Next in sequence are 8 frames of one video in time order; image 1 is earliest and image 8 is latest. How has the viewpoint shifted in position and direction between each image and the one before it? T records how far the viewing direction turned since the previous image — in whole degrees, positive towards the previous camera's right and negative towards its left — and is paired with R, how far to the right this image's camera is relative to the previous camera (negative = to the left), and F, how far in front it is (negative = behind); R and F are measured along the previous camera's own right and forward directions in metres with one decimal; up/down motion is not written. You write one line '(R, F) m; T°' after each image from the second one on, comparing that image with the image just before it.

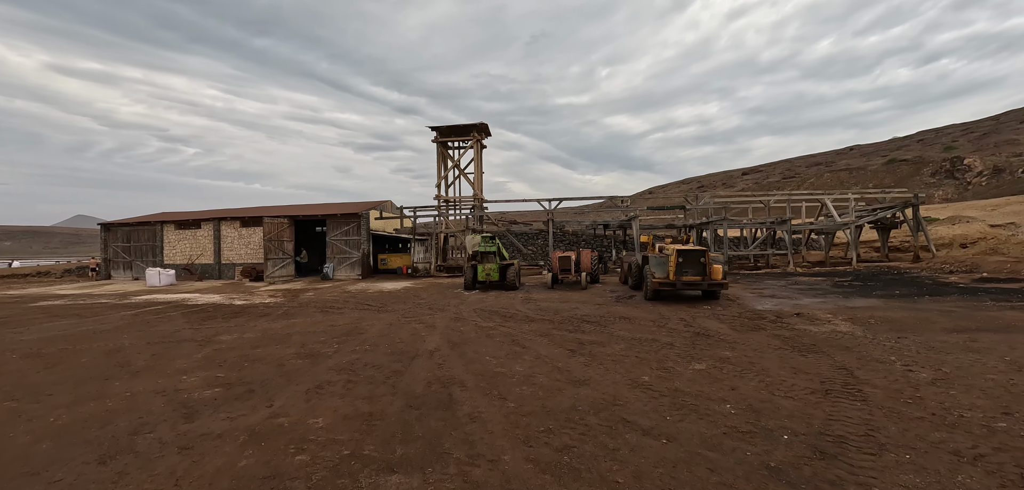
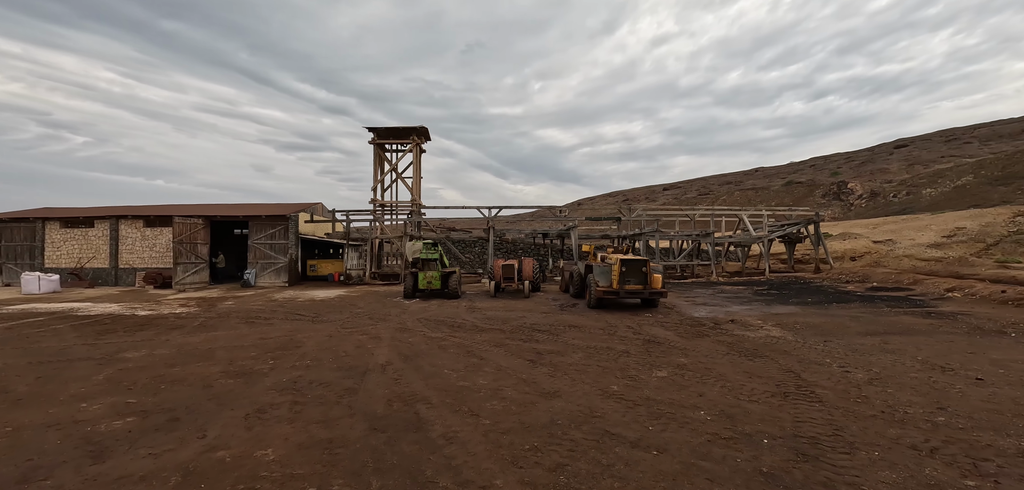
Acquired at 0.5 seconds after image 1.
(-0.8, +0.1) m; +10°
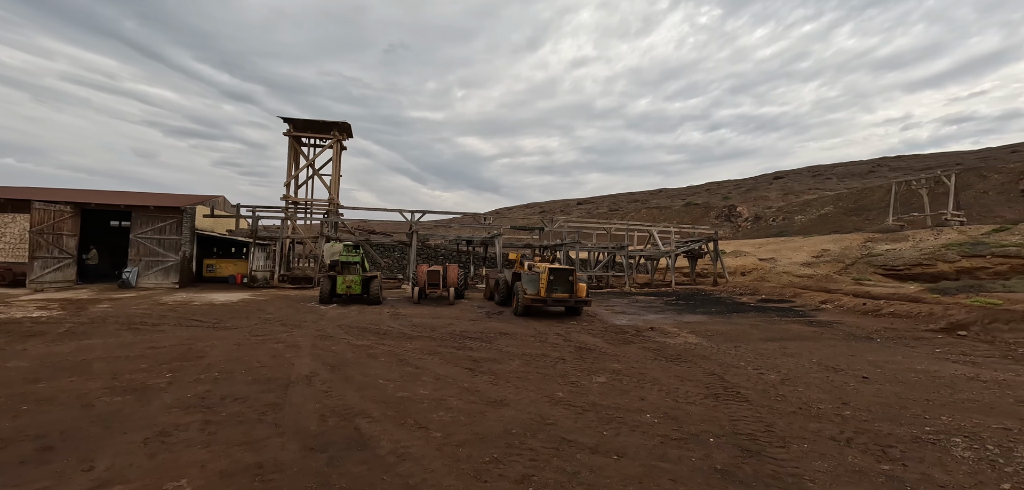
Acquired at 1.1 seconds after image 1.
(-0.7, +0.1) m; +12°
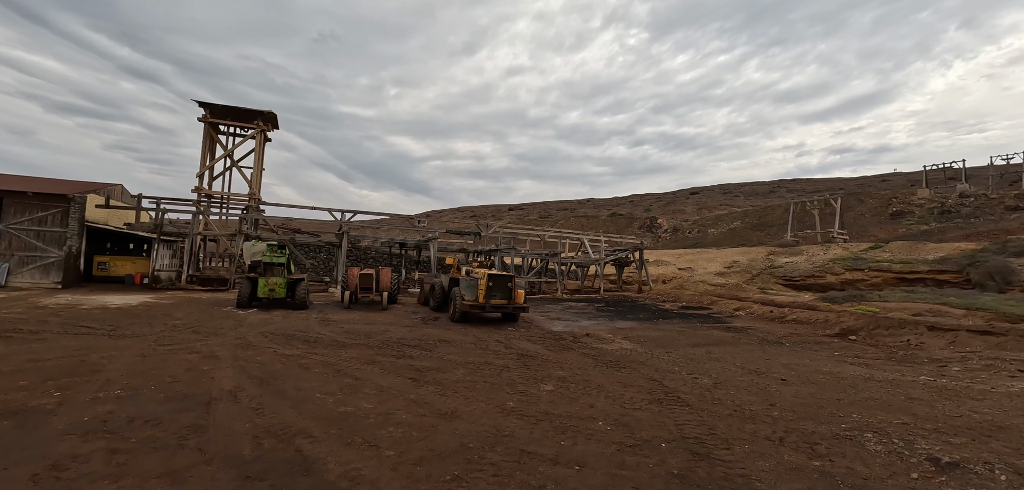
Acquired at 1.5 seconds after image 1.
(-0.5, 0.0) m; +9°
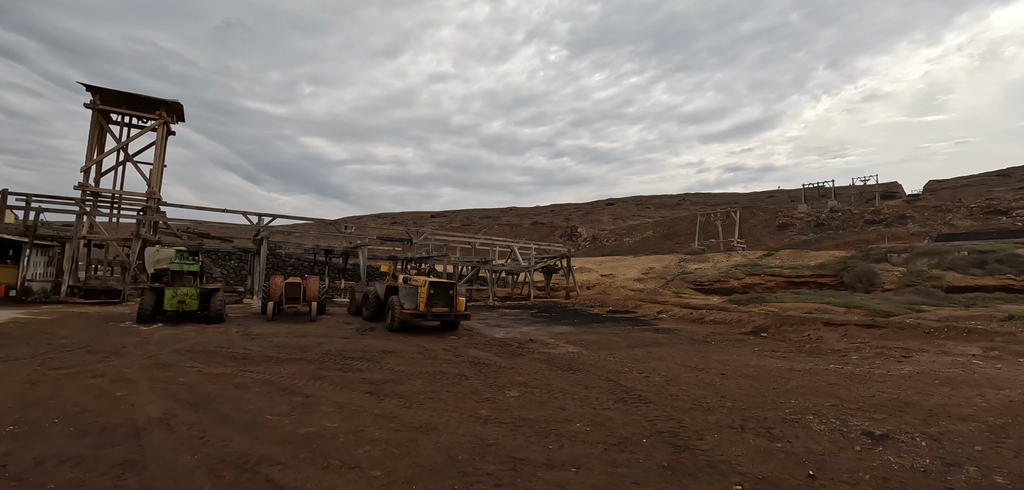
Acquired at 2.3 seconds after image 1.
(-0.9, +0.1) m; +11°
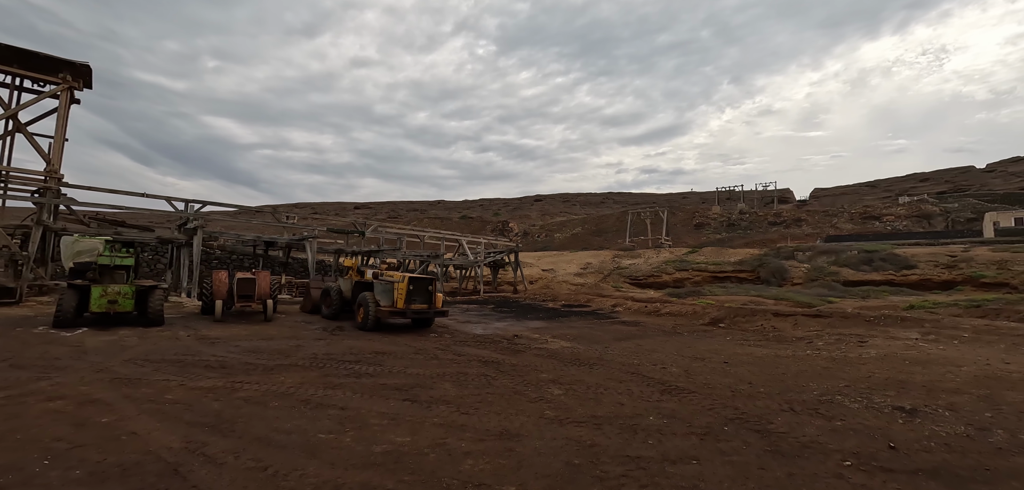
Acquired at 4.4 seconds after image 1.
(-2.3, +0.5) m; +14°
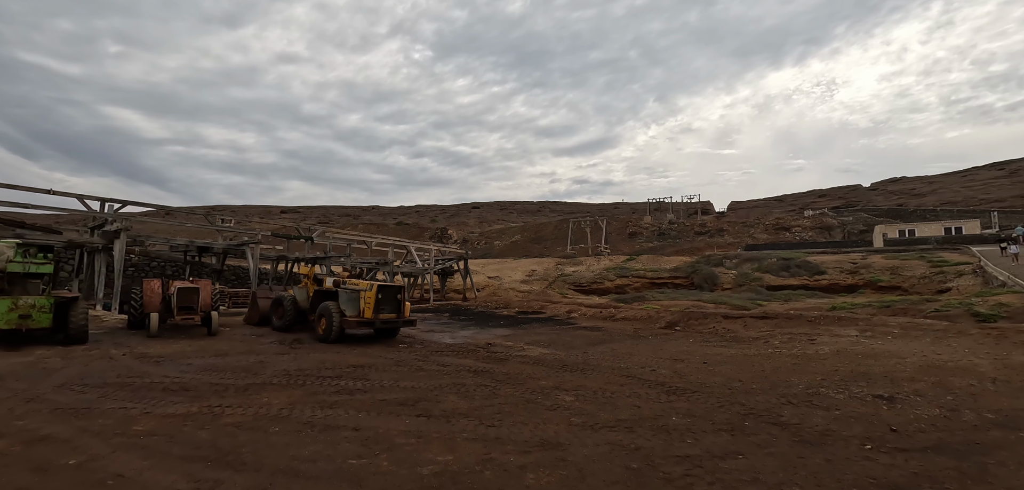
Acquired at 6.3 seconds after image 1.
(-1.4, +0.3) m; +11°
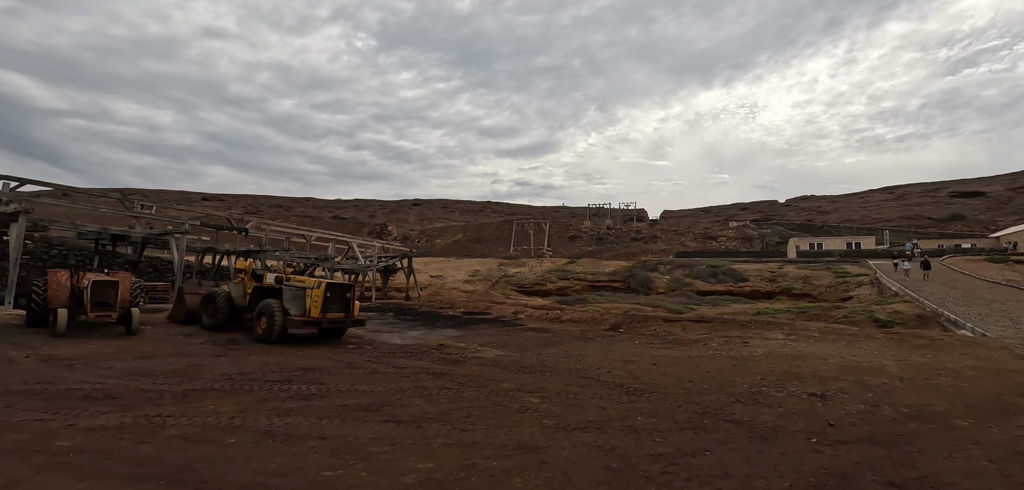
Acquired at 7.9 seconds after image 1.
(-0.6, +0.1) m; +8°
